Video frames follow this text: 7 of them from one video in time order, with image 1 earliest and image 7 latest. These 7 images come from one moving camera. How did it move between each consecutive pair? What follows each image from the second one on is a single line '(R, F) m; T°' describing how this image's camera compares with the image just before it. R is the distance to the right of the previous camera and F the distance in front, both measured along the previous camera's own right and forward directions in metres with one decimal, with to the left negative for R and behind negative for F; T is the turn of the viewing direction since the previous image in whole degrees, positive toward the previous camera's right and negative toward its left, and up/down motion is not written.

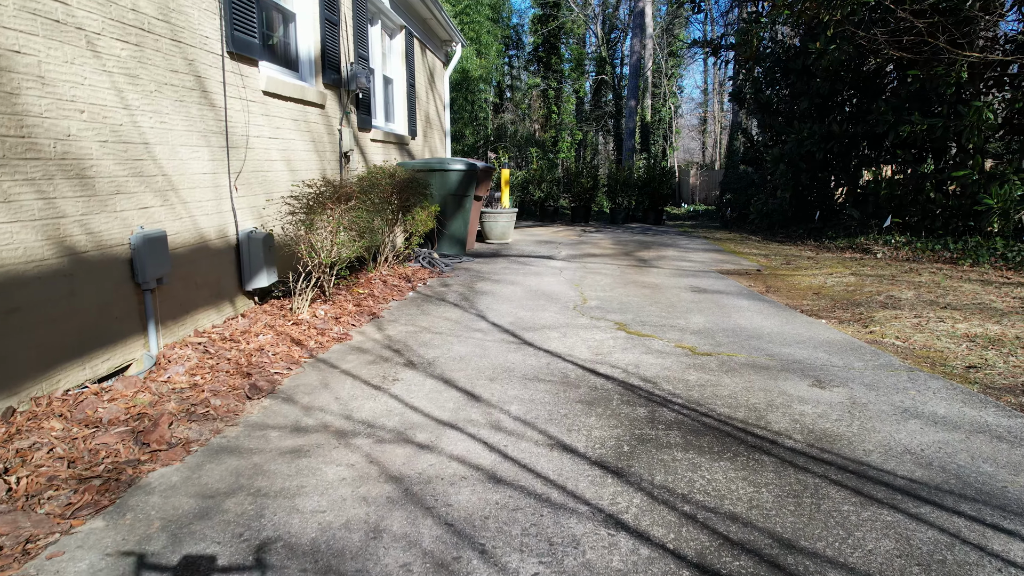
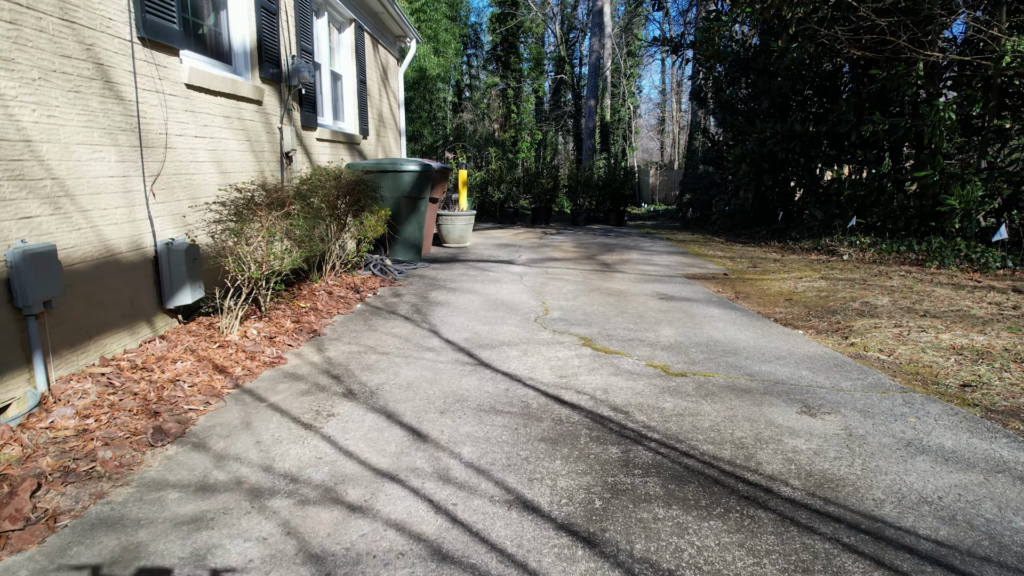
(0.0, +0.4) m; +3°
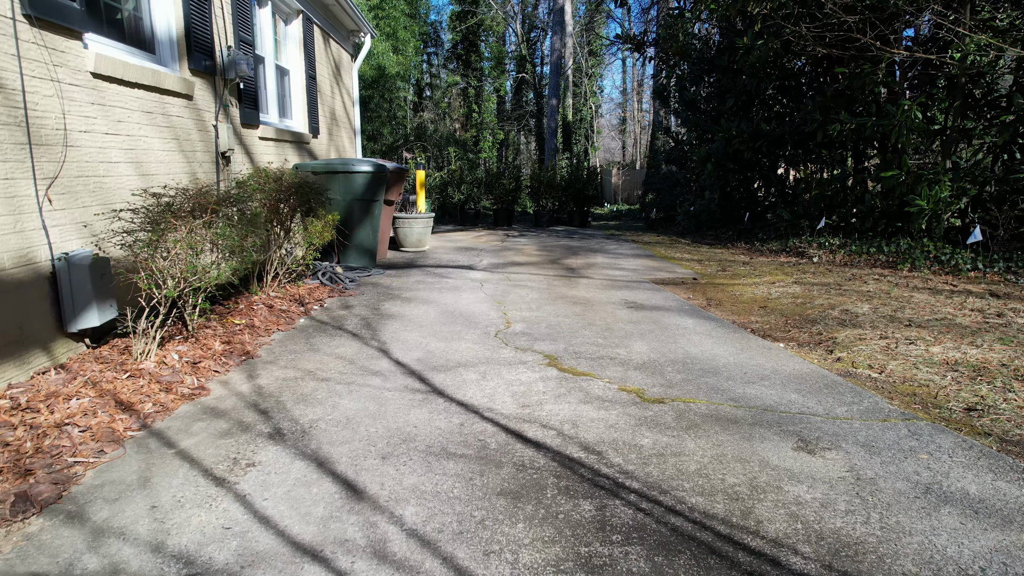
(0.0, +0.4) m; +3°
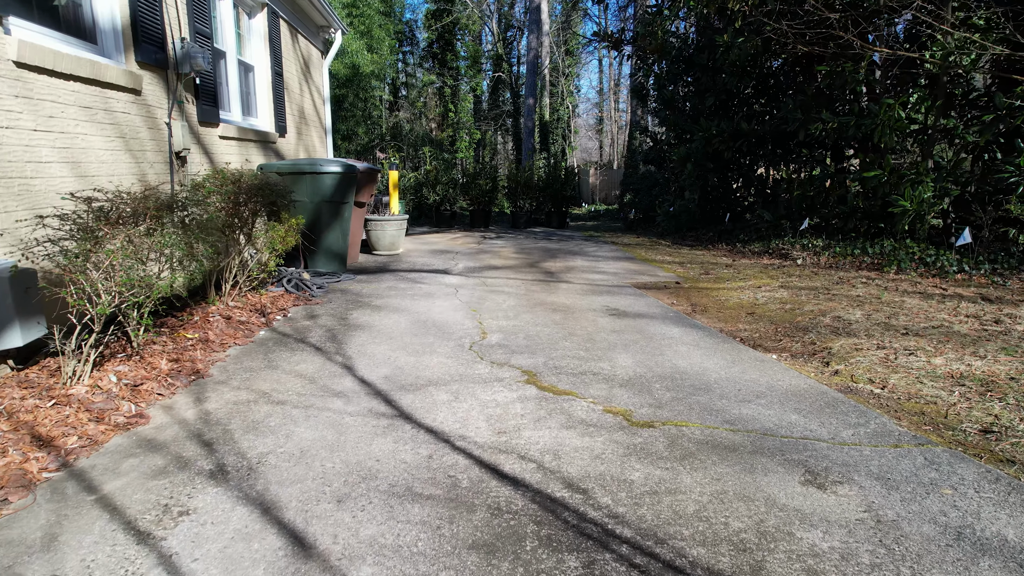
(0.0, +0.3) m; +2°
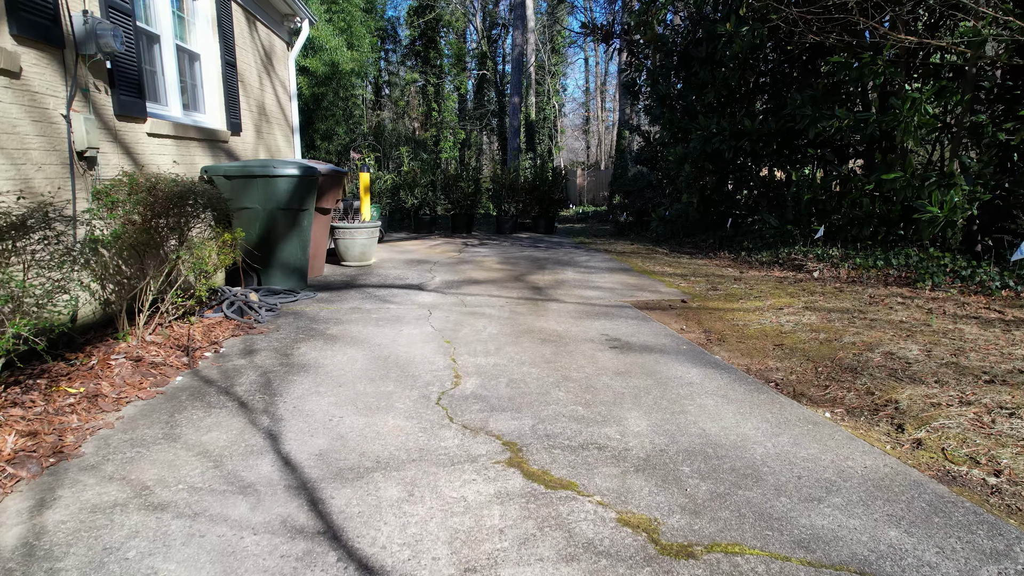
(0.0, +0.8) m; +1°
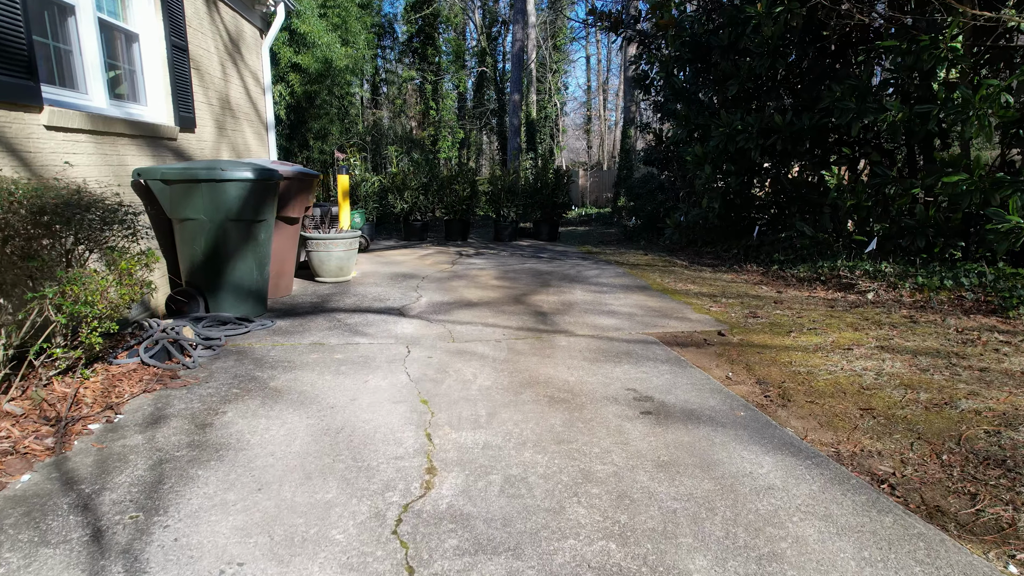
(0.0, +1.0) m; 0°
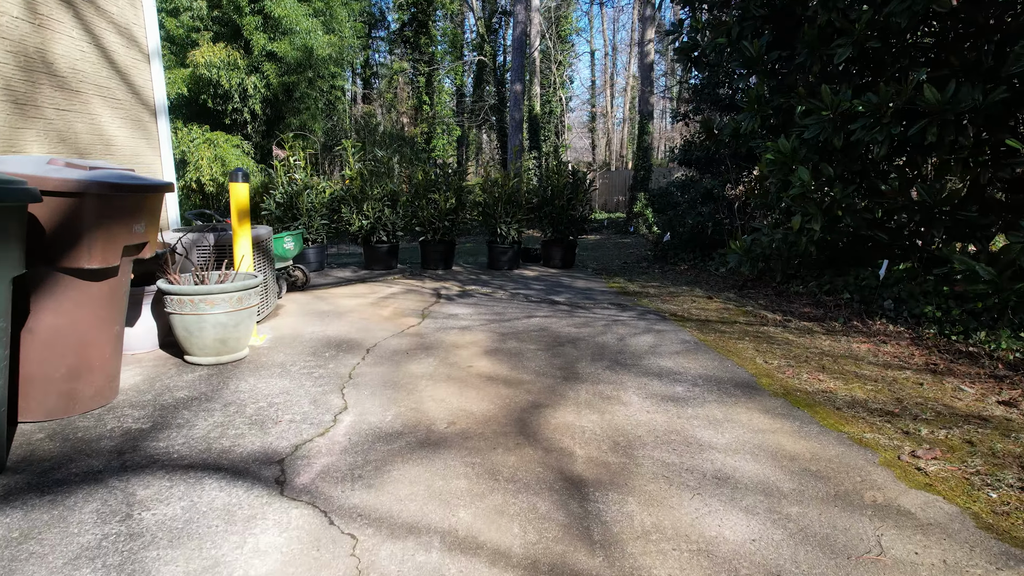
(0.0, +2.9) m; 0°
